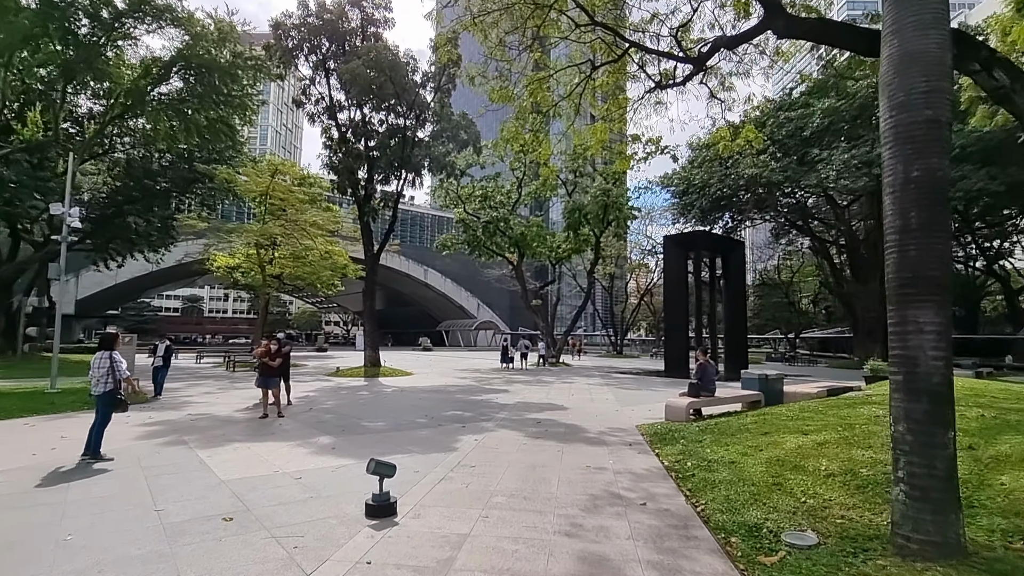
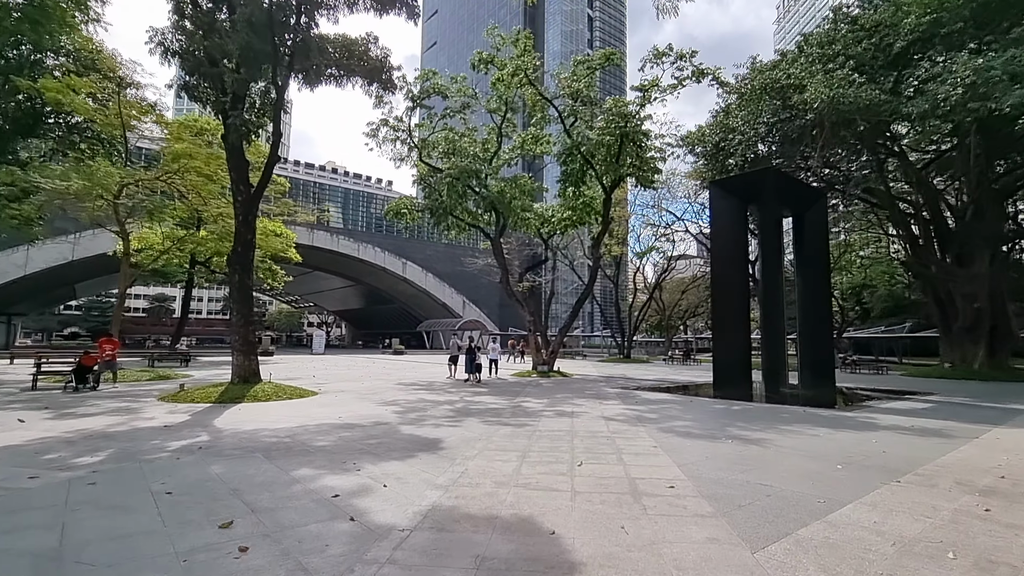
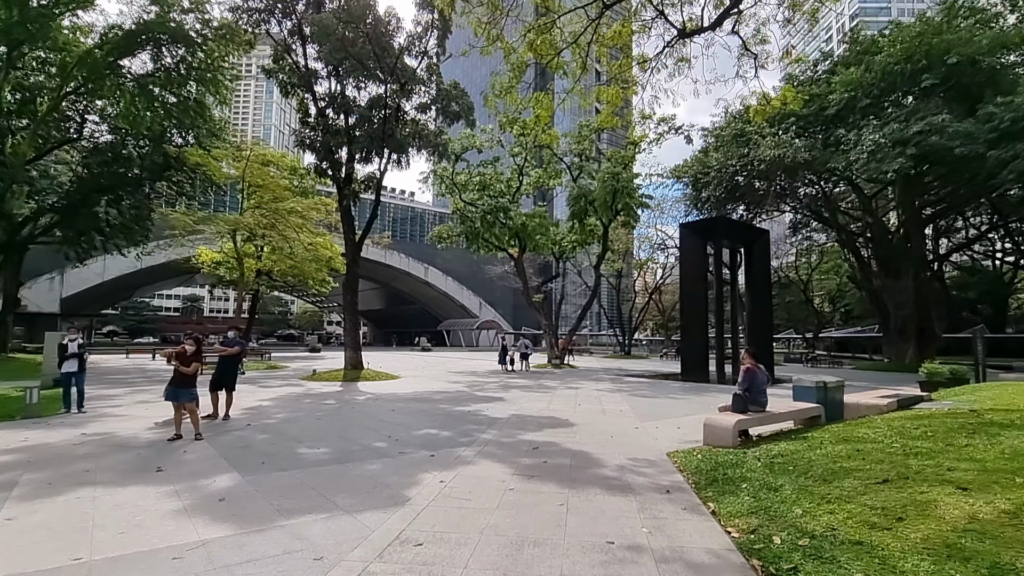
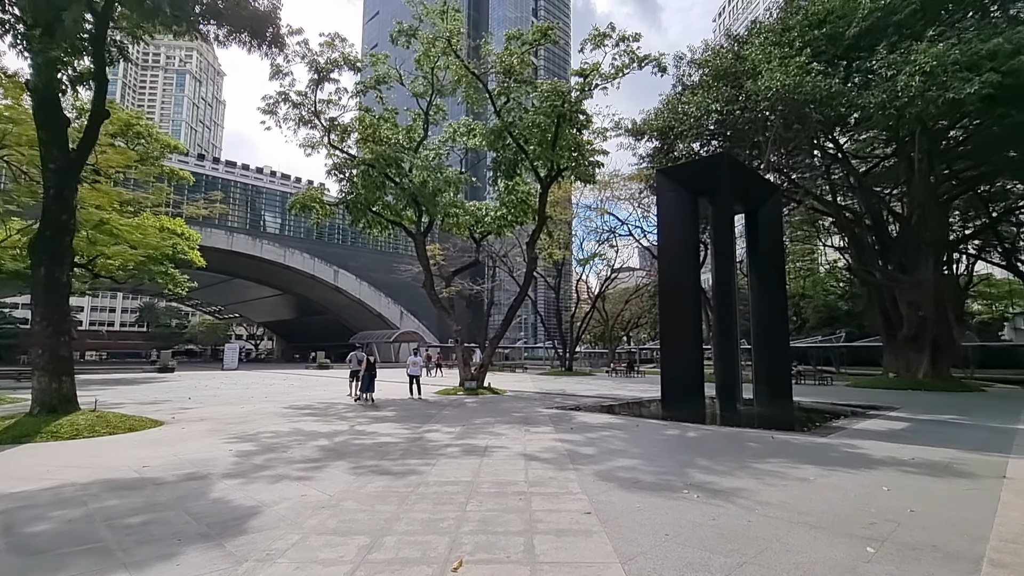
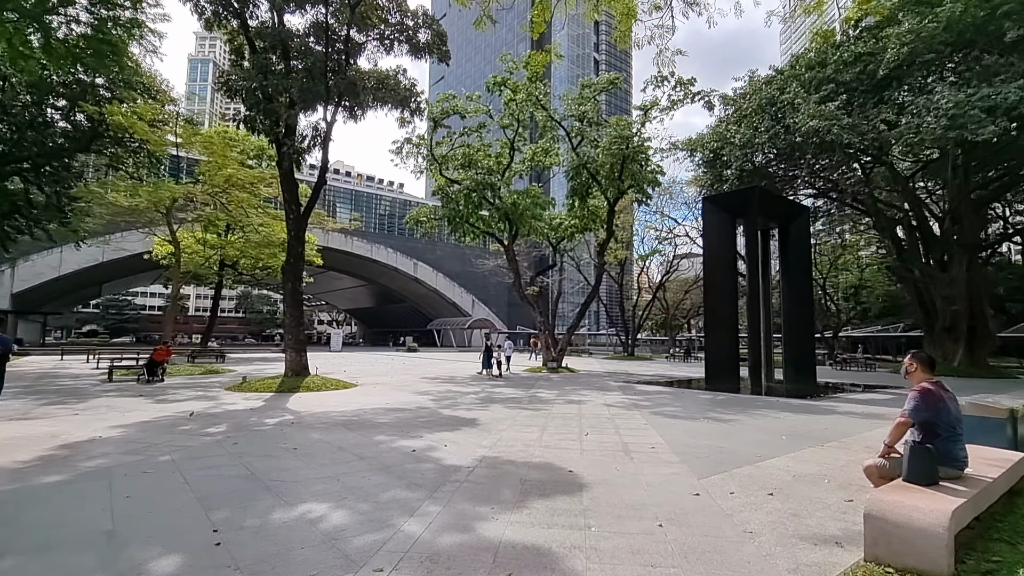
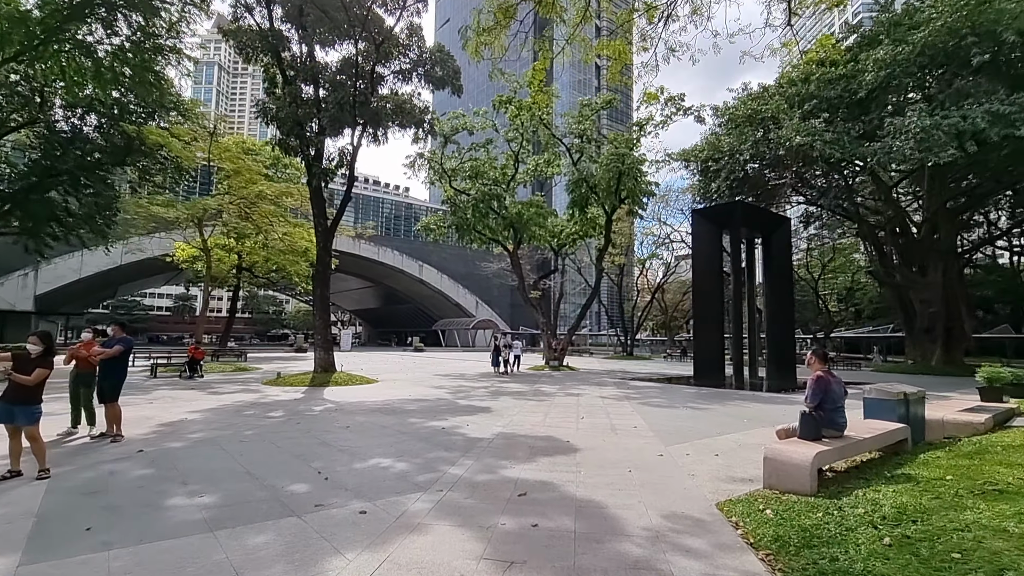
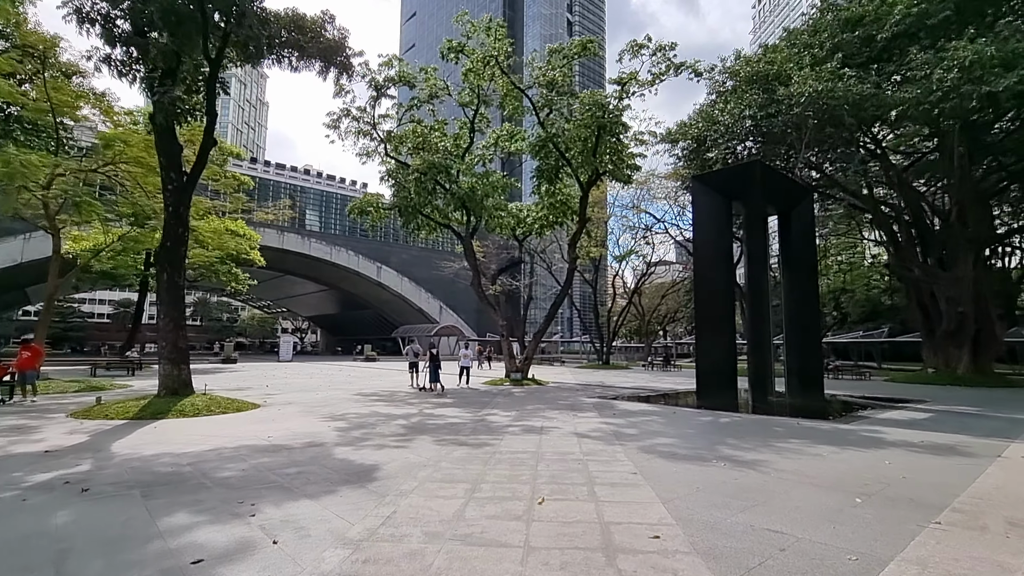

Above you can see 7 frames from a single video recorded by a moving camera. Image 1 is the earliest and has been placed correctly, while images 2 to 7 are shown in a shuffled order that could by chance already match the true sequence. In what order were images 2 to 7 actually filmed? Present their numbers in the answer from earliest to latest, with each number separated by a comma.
3, 6, 5, 2, 7, 4
